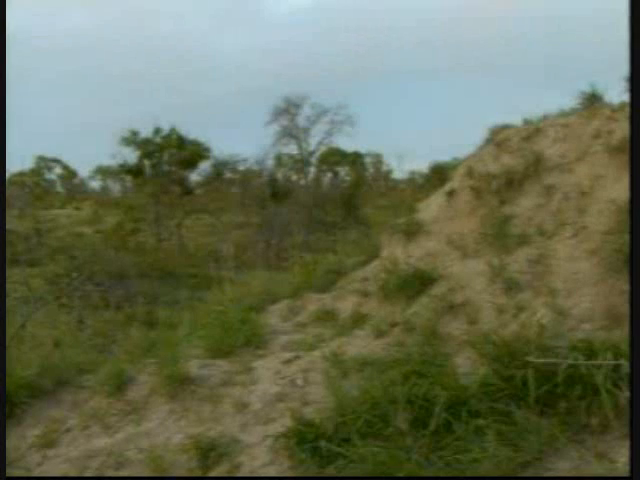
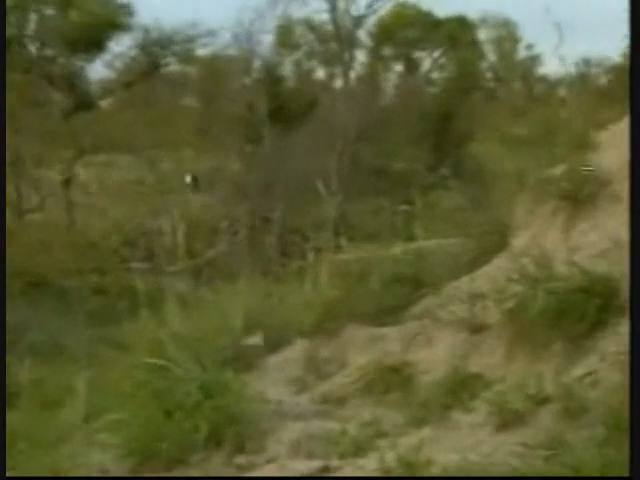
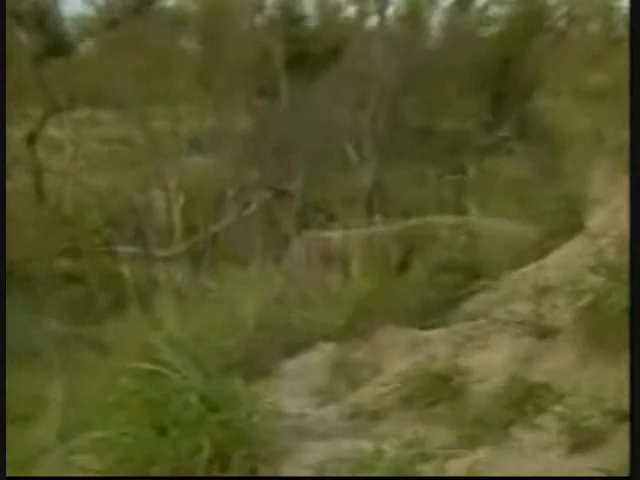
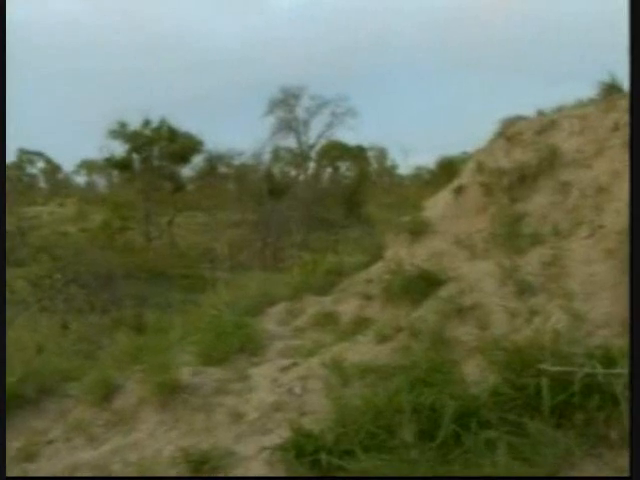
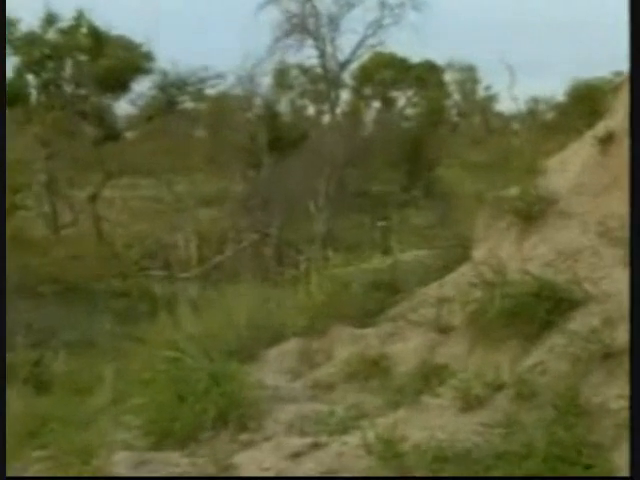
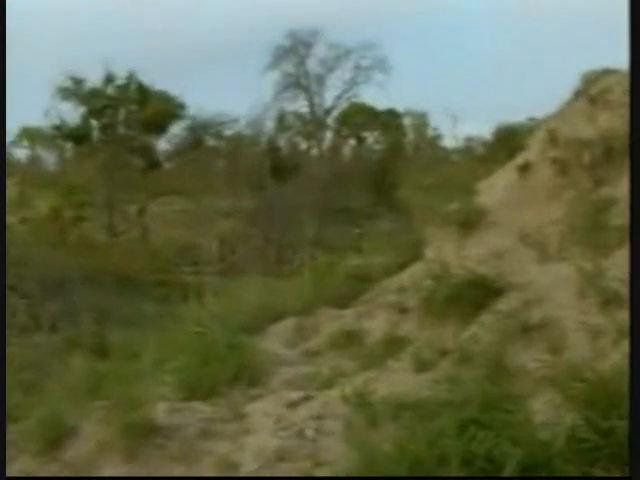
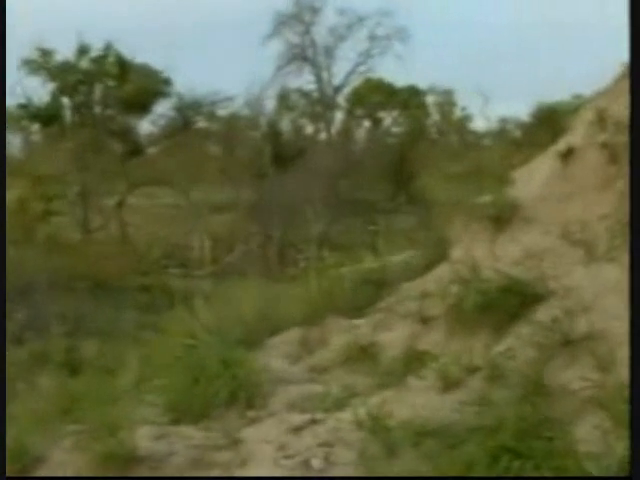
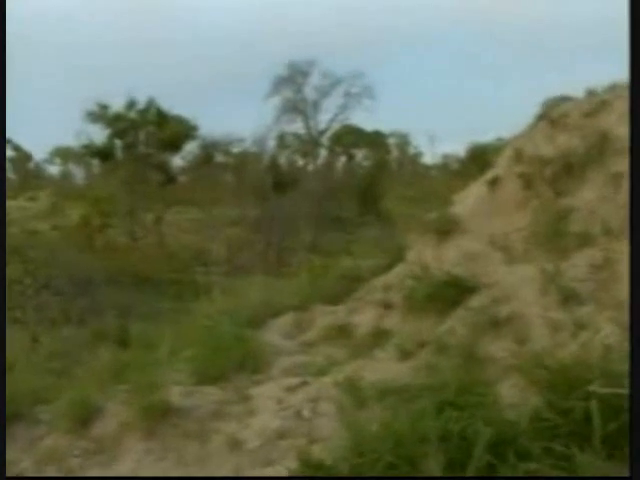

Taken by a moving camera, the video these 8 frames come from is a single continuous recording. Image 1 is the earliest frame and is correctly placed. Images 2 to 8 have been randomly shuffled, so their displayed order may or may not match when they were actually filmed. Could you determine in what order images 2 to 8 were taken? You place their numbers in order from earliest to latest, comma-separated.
4, 8, 6, 7, 5, 2, 3
